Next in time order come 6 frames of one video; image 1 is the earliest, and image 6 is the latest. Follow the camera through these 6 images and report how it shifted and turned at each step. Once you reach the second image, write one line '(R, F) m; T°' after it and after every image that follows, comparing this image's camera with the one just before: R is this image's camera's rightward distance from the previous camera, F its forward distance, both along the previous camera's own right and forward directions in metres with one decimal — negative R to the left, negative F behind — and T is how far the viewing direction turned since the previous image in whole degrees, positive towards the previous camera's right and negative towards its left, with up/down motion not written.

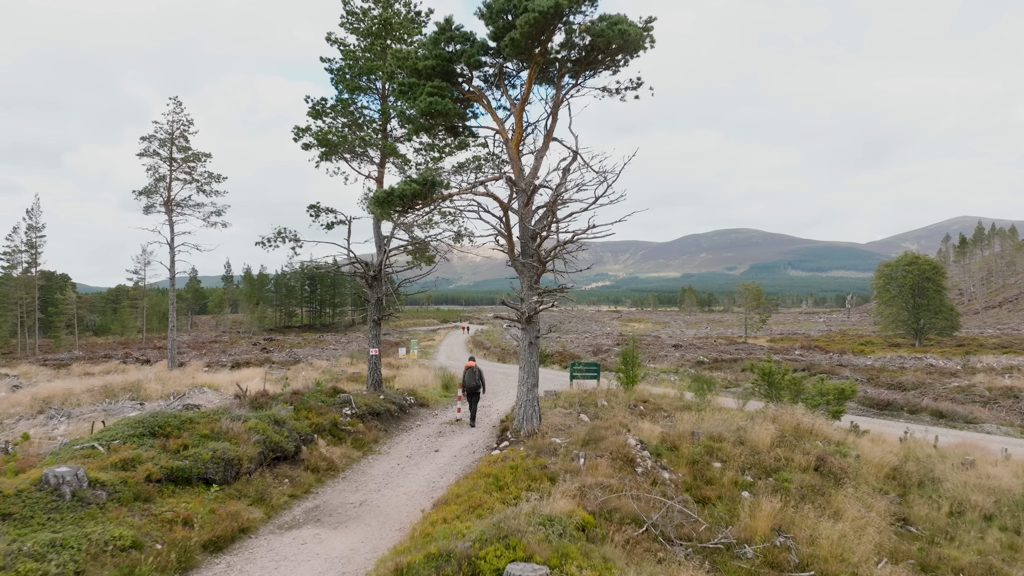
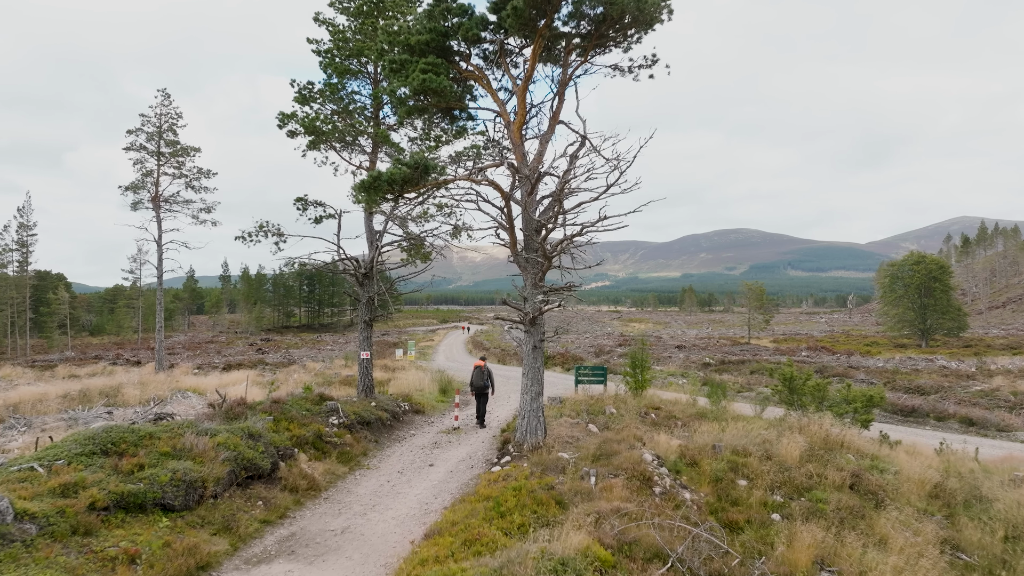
(-0.1, +1.0) m; 0°
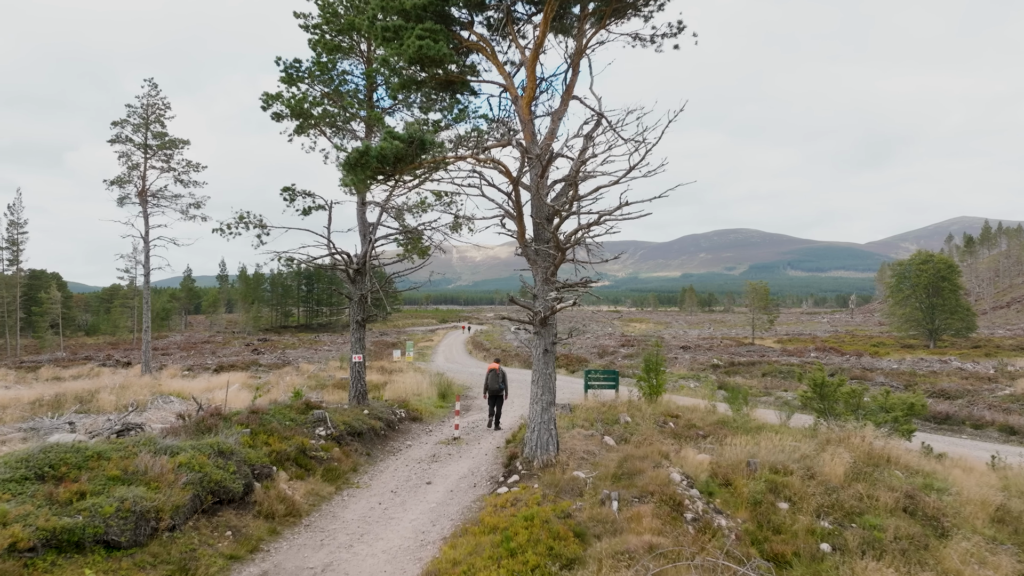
(-0.2, +1.1) m; 0°
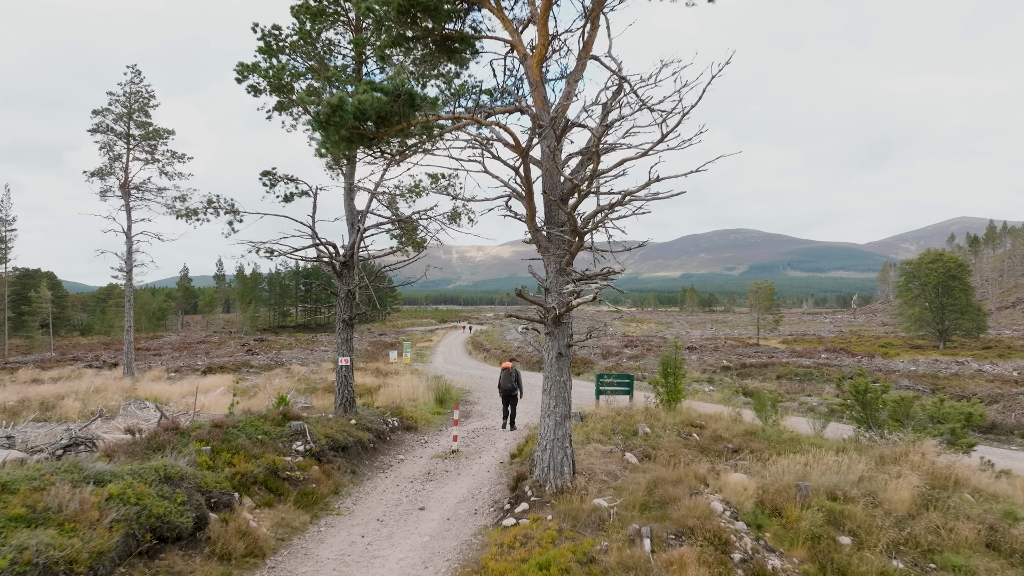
(-0.1, +1.3) m; 0°
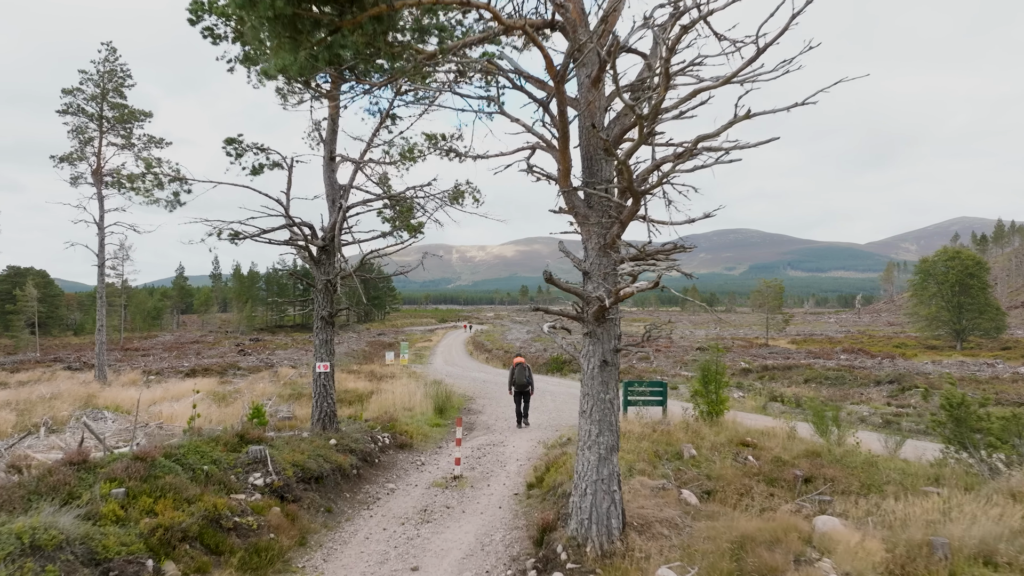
(-0.3, +1.9) m; 0°
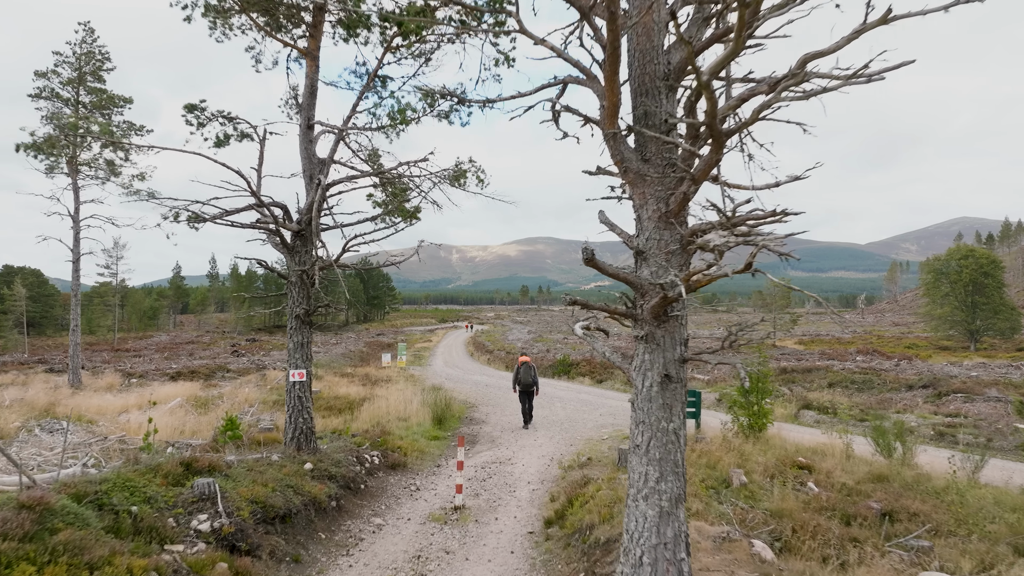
(-0.2, +1.5) m; 0°
